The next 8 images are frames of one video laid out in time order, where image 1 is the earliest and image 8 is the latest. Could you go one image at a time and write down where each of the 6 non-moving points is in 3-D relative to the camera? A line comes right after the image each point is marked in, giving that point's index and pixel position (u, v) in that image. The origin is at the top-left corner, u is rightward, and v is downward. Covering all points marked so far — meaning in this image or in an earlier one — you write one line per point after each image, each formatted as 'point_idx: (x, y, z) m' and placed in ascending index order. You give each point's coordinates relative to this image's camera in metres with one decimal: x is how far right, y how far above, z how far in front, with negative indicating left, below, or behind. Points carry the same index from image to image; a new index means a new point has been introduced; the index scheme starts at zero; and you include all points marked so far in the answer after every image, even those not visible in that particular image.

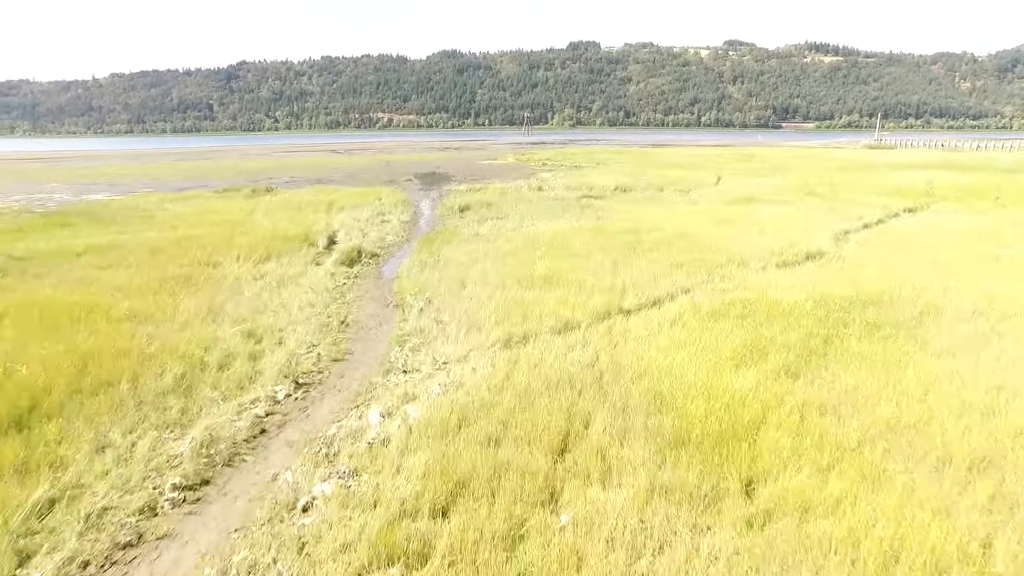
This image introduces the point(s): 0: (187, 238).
0: (-6.1, +0.9, +11.7) m
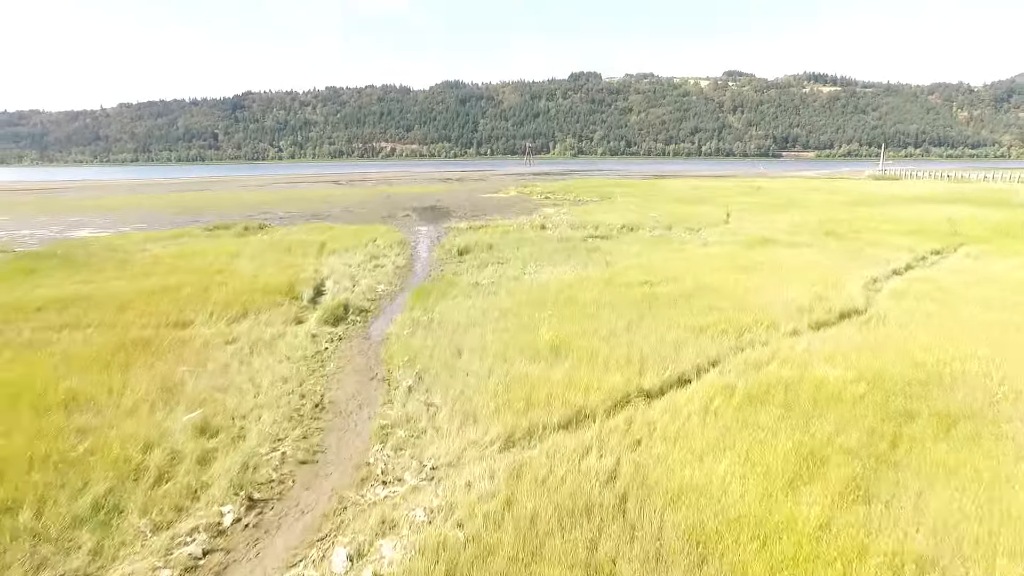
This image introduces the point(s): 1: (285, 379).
0: (-6.1, 0.0, +10.7) m
1: (-2.5, -1.0, +6.7) m
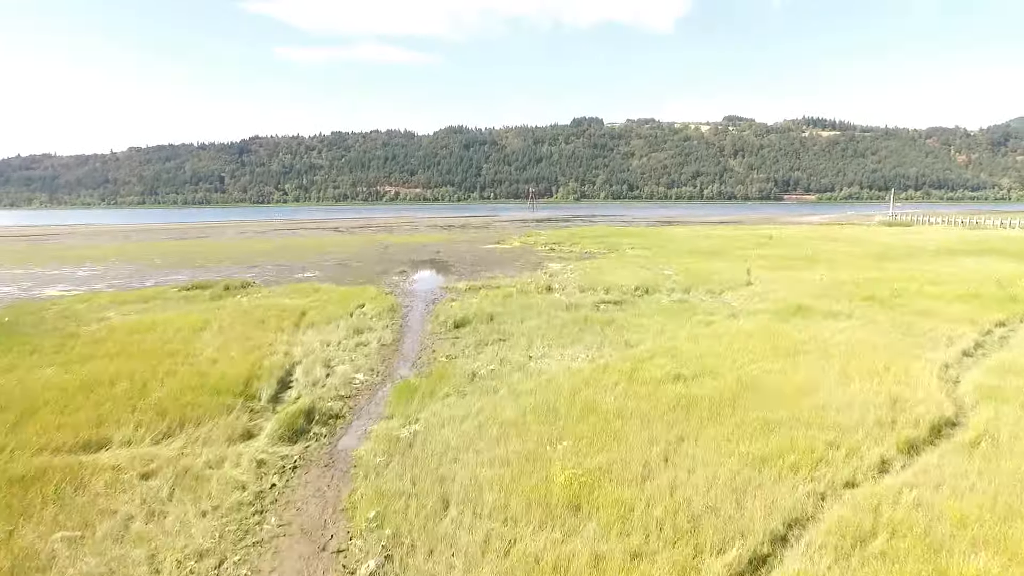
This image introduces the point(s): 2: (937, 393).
0: (-6.1, -1.4, +8.9) m
1: (-2.5, -2.1, +4.8) m
2: (+5.6, -1.4, +8.2) m
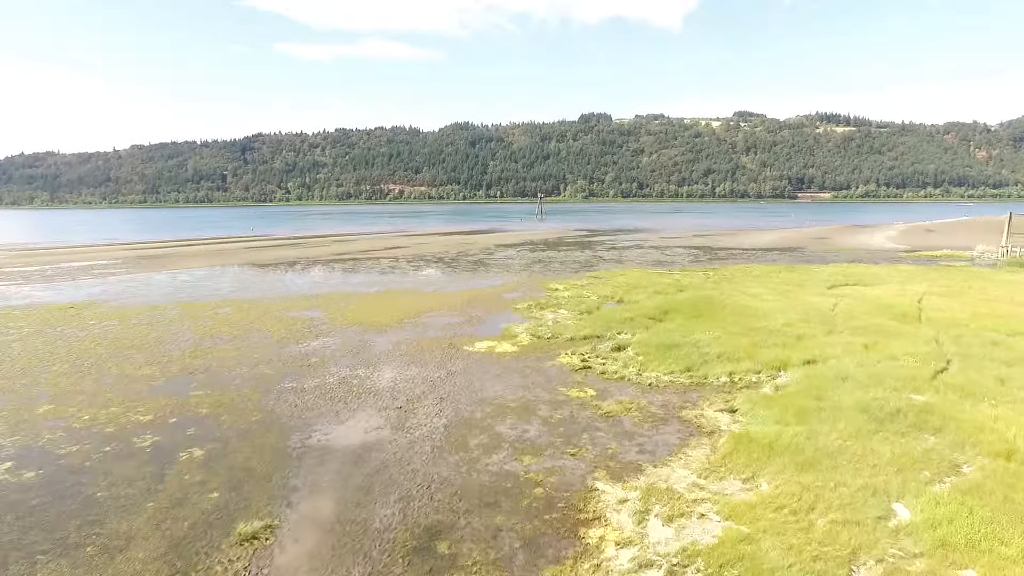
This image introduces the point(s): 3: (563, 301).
0: (-5.8, -3.9, +0.7) m
1: (-2.3, -4.7, -3.4) m
2: (+5.9, -4.0, -0.2) m
3: (+1.6, -0.5, +18.4) m
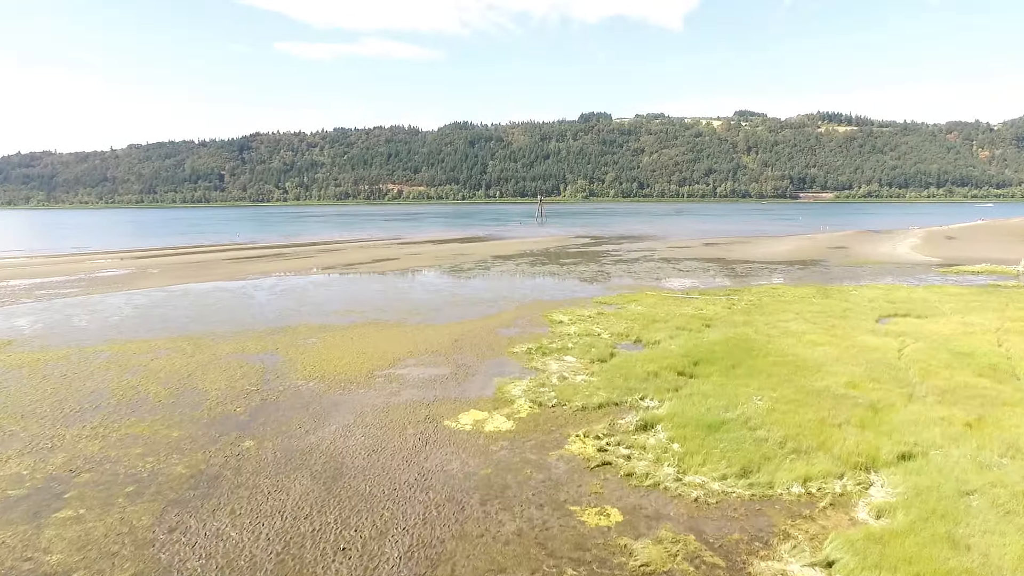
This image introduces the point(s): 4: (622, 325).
0: (-5.9, -4.9, -2.3) m
1: (-2.3, -5.7, -6.4) m
2: (+5.8, -5.0, -3.1) m
3: (+1.5, -1.5, +15.4) m
4: (+3.2, -1.1, +17.6) m
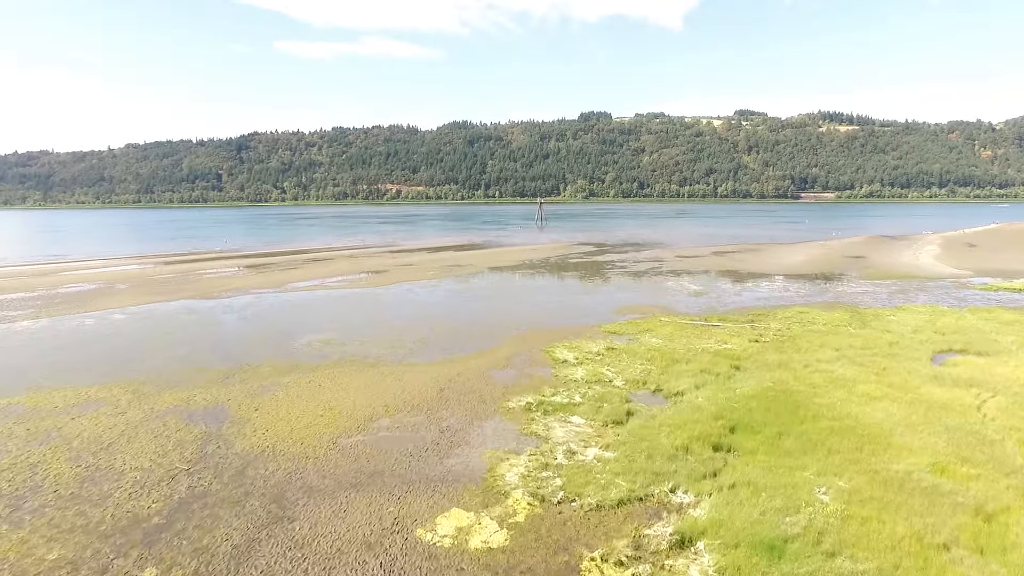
0: (-6.0, -5.8, -4.8) m
1: (-2.4, -6.6, -8.9) m
2: (+5.7, -5.9, -5.7) m
3: (+1.4, -2.4, +12.9) m
4: (+3.1, -2.0, +15.1) m
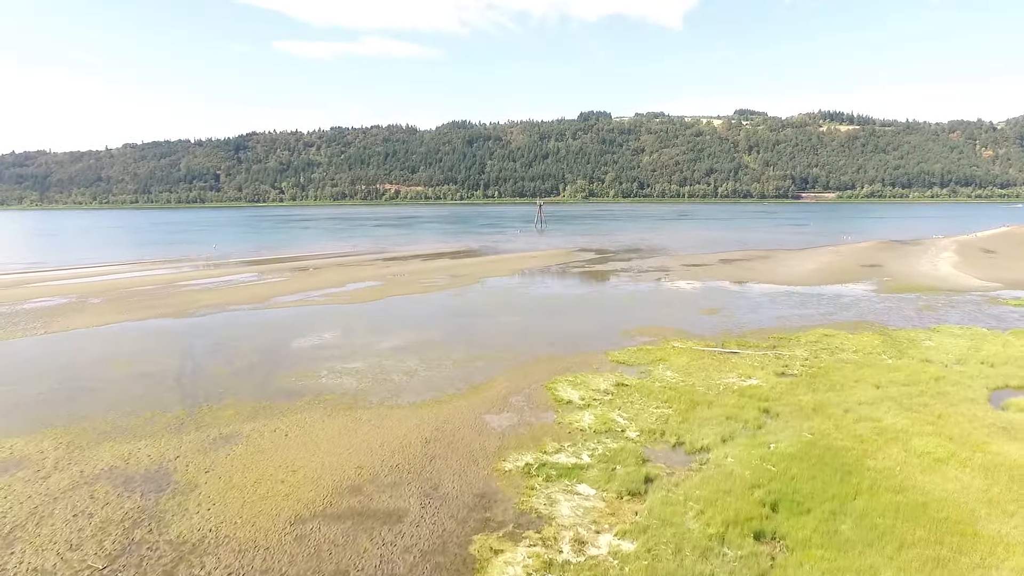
0: (-6.0, -6.5, -6.8) m
1: (-2.5, -7.3, -10.9) m
2: (+5.6, -6.6, -7.6) m
3: (+1.3, -3.1, +10.9) m
4: (+3.0, -2.7, +13.1) m
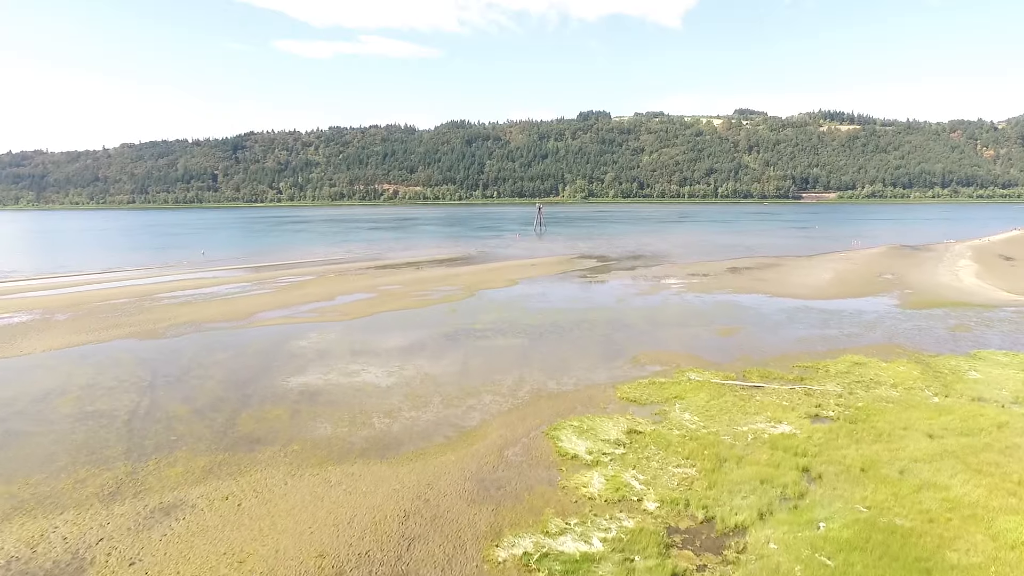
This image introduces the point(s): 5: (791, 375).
0: (-6.1, -7.3, -8.8) m
1: (-2.5, -8.0, -12.9) m
2: (+5.6, -7.3, -9.6) m
3: (+1.3, -3.8, +8.9) m
4: (+2.9, -3.4, +11.1) m
5: (+7.9, -2.4, +17.5) m
